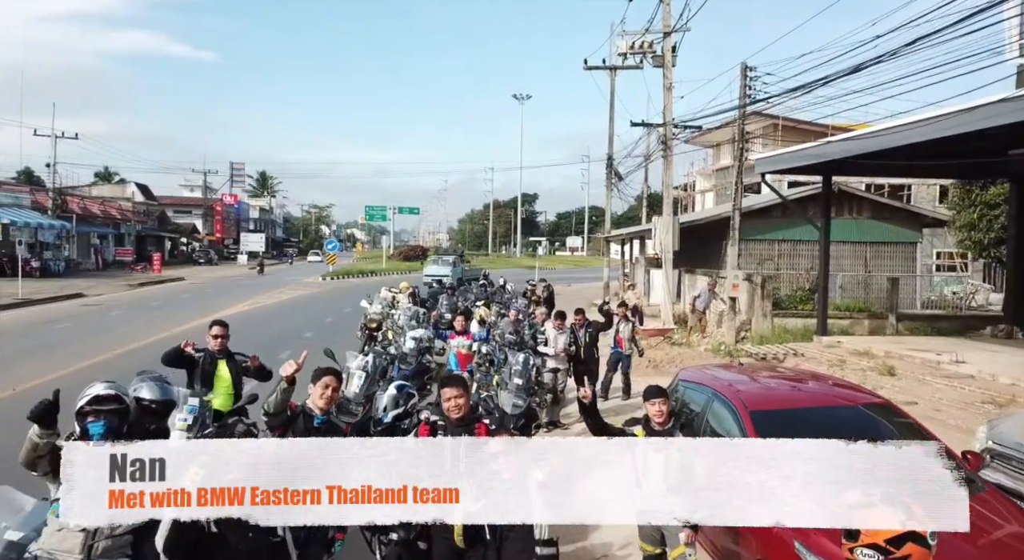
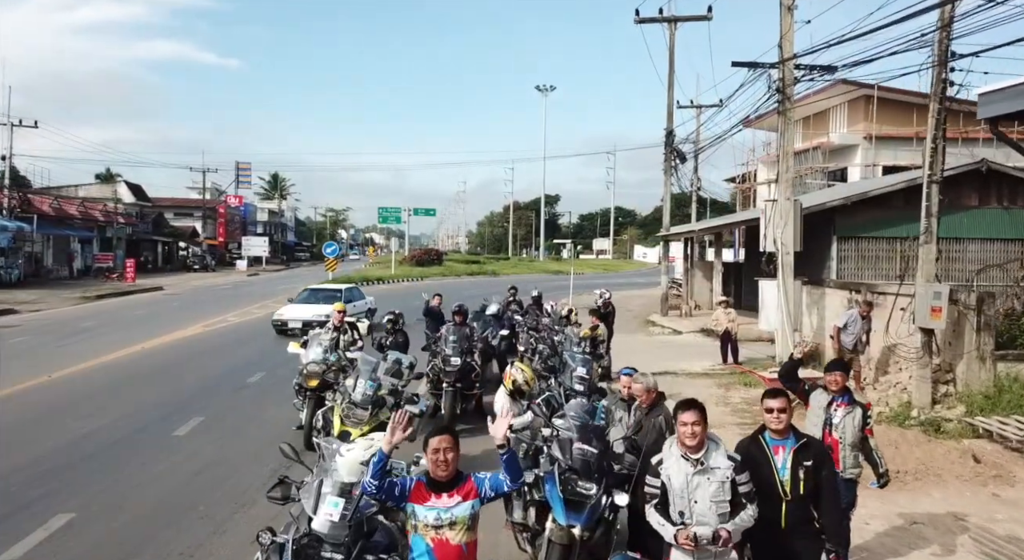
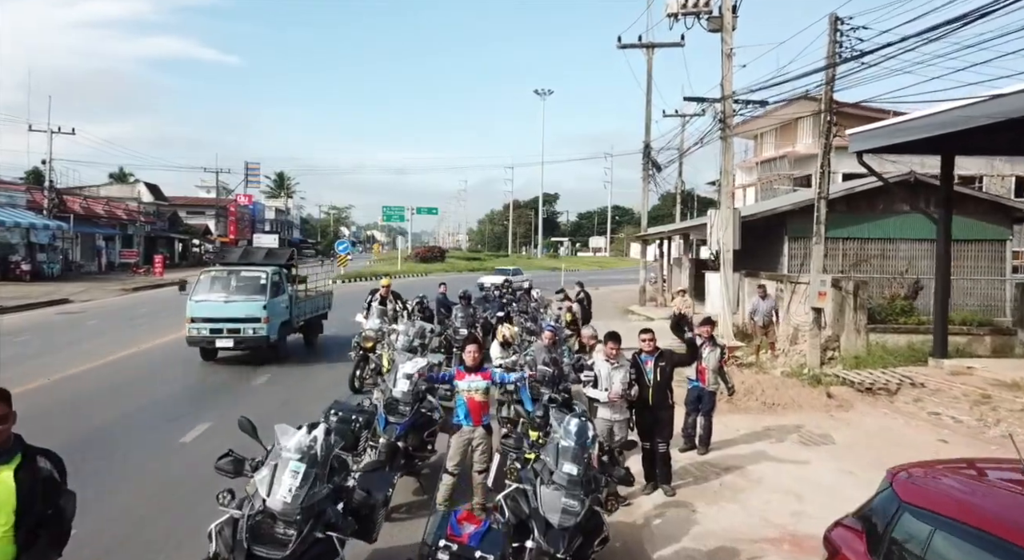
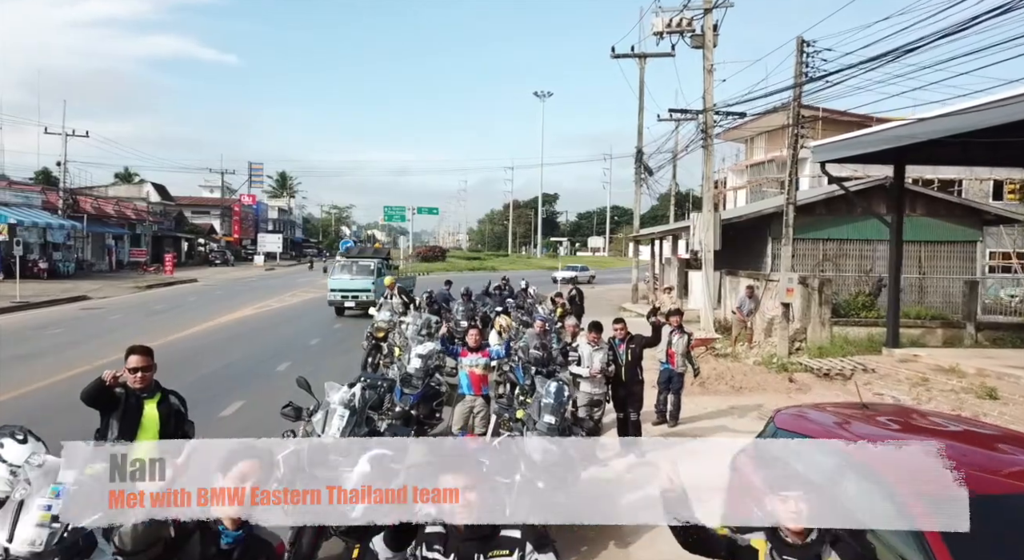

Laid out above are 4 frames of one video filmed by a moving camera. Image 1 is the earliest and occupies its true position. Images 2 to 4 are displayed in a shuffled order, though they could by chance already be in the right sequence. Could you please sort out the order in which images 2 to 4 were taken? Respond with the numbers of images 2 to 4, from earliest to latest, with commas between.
4, 3, 2
